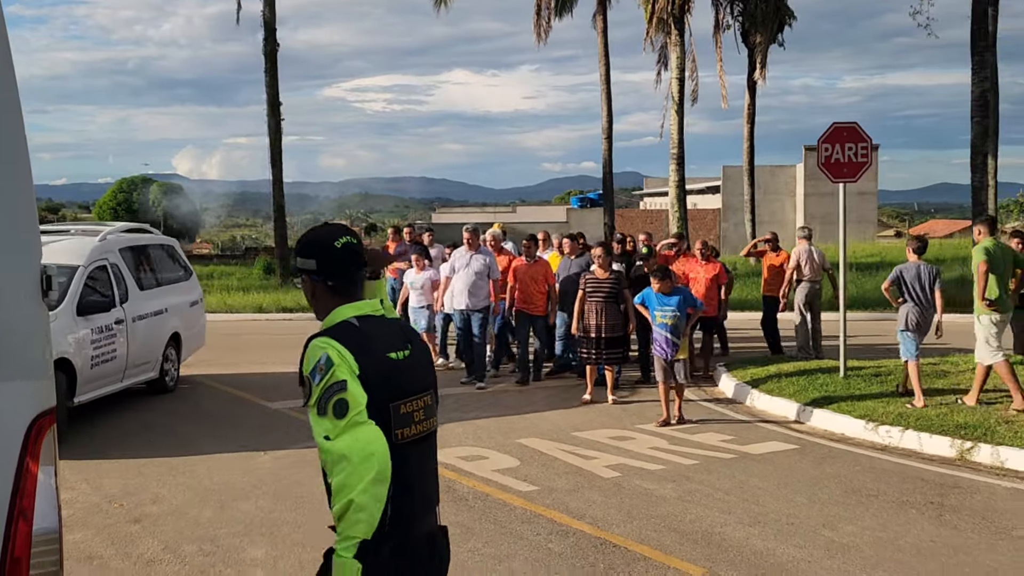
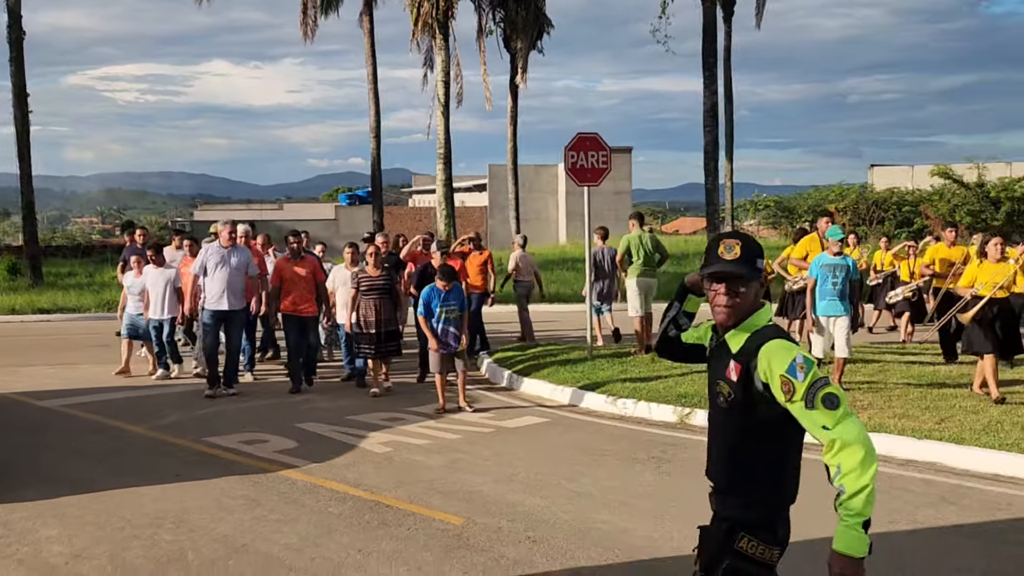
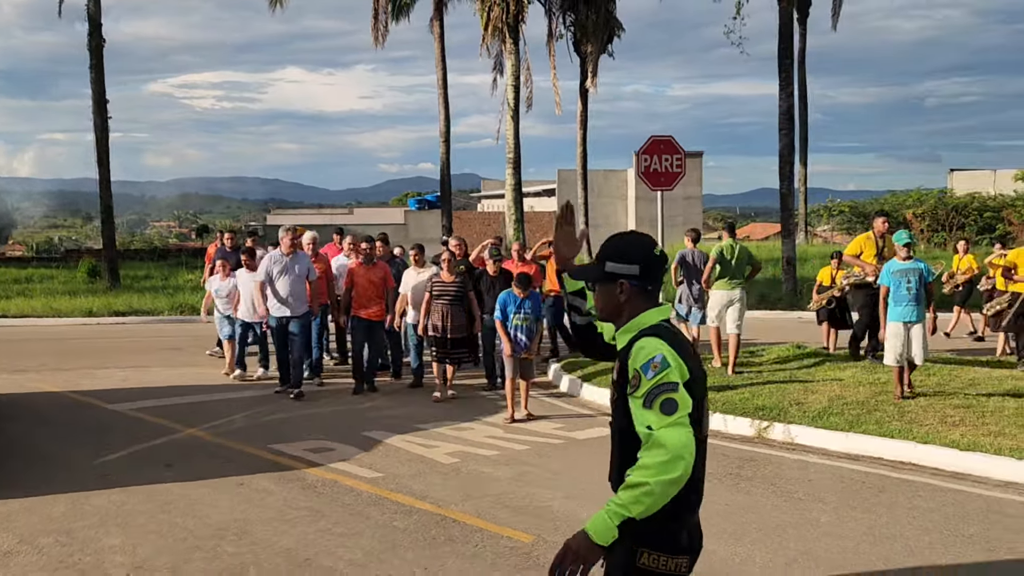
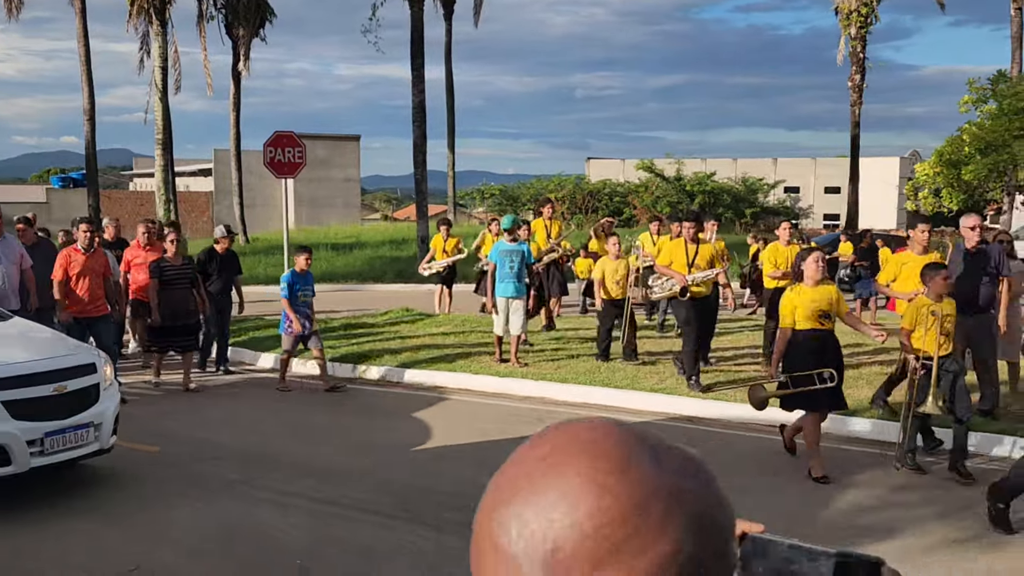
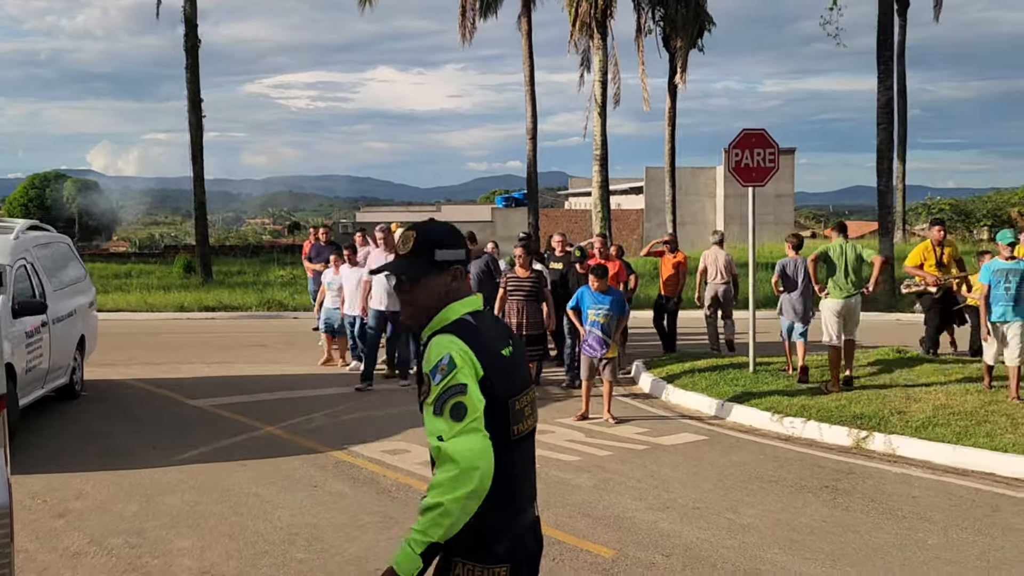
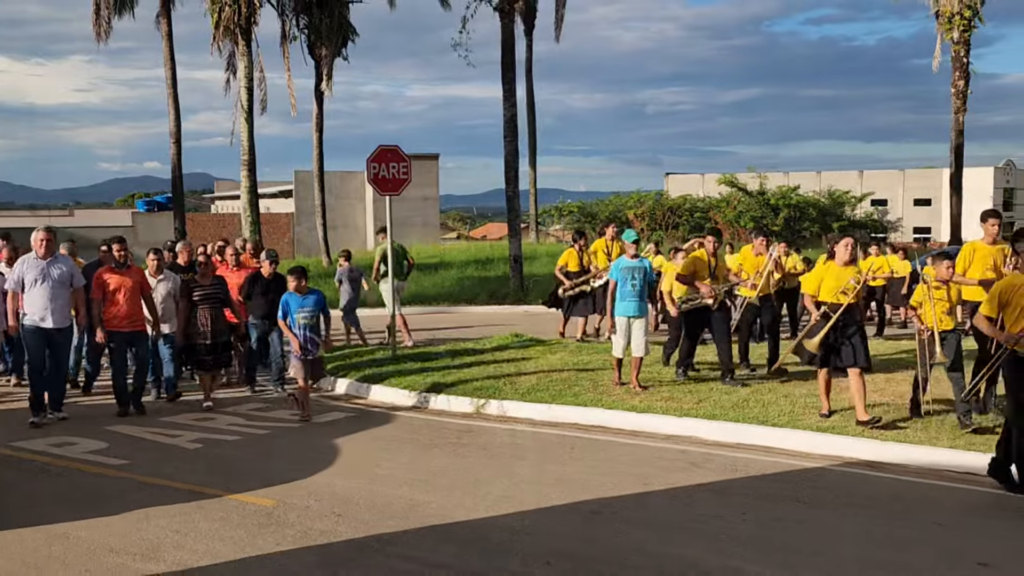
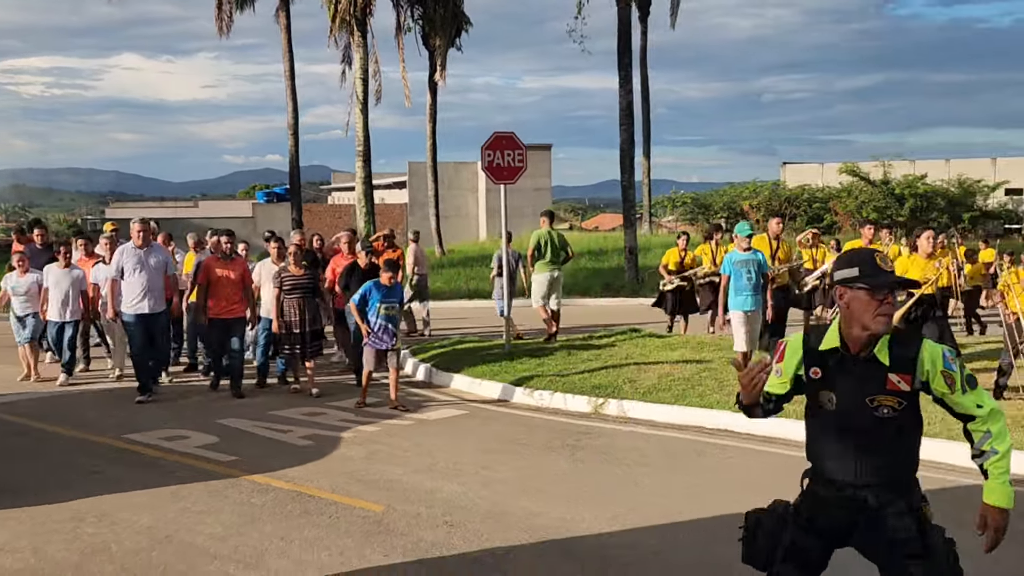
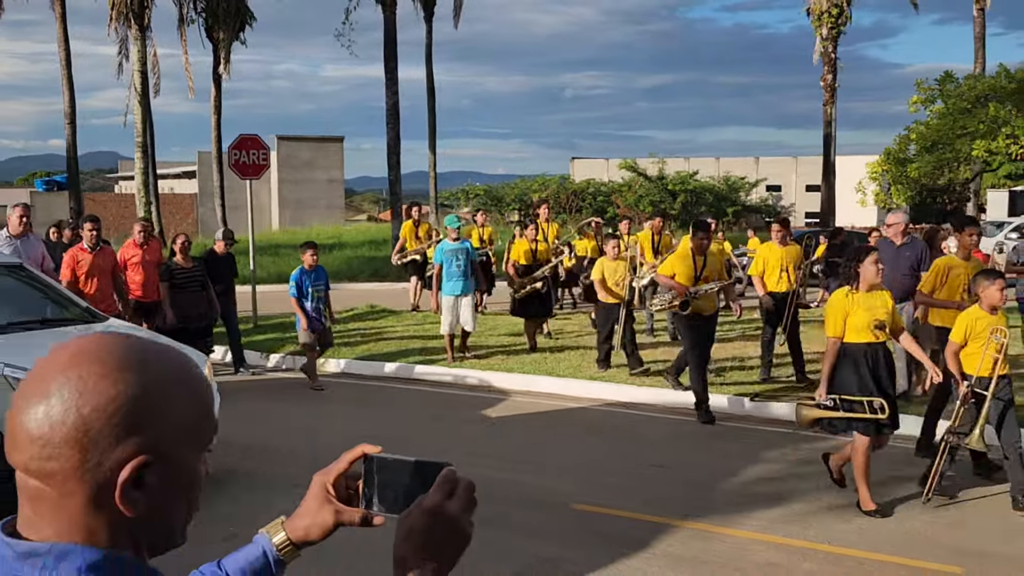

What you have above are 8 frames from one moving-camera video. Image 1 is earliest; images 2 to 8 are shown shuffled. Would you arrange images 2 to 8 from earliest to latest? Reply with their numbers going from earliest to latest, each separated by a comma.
5, 3, 2, 7, 6, 4, 8
